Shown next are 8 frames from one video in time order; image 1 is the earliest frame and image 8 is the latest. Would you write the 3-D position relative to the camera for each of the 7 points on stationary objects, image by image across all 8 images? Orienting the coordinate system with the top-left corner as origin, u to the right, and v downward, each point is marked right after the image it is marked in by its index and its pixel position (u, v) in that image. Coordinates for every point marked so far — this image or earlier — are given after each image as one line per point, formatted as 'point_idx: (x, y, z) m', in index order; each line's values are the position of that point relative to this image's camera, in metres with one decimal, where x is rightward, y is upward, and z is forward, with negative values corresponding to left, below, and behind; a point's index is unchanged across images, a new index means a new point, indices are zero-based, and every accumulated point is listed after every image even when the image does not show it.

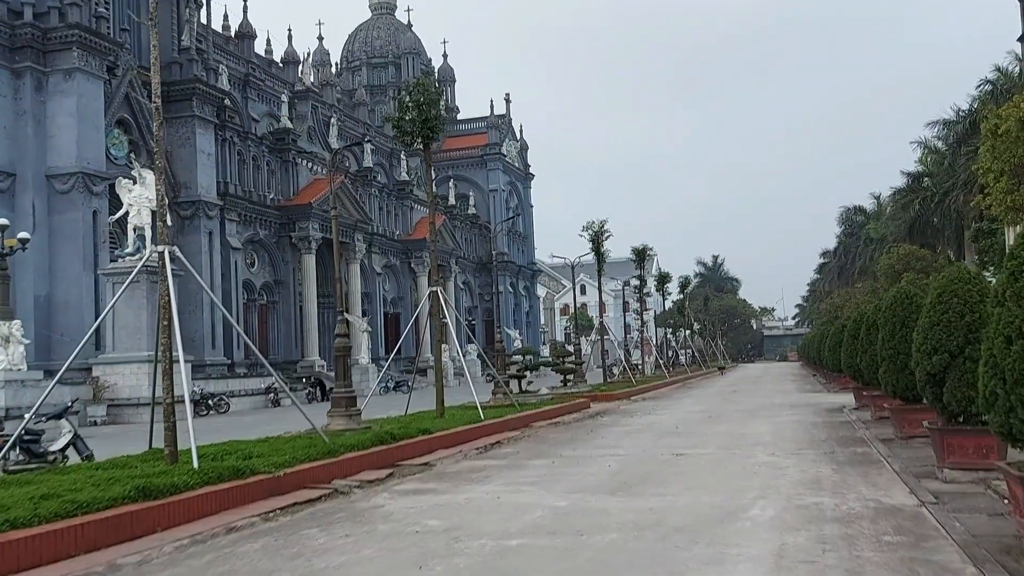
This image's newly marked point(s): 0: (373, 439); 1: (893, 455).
0: (-1.8, -1.9, +11.1) m
1: (+4.7, -2.0, +10.6) m
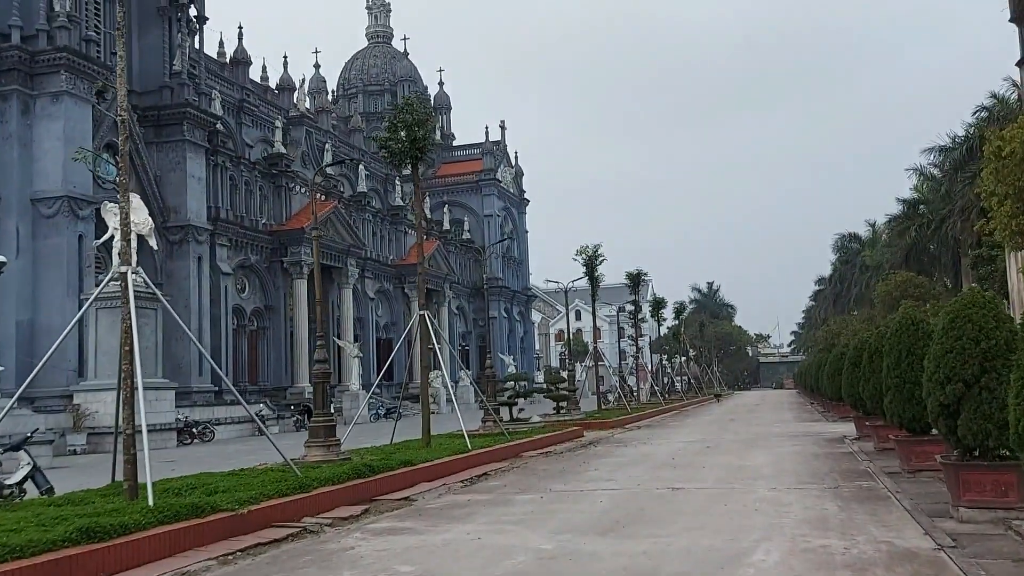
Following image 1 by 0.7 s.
0: (-2.0, -2.2, +10.5) m
1: (+4.5, -2.3, +10.0) m
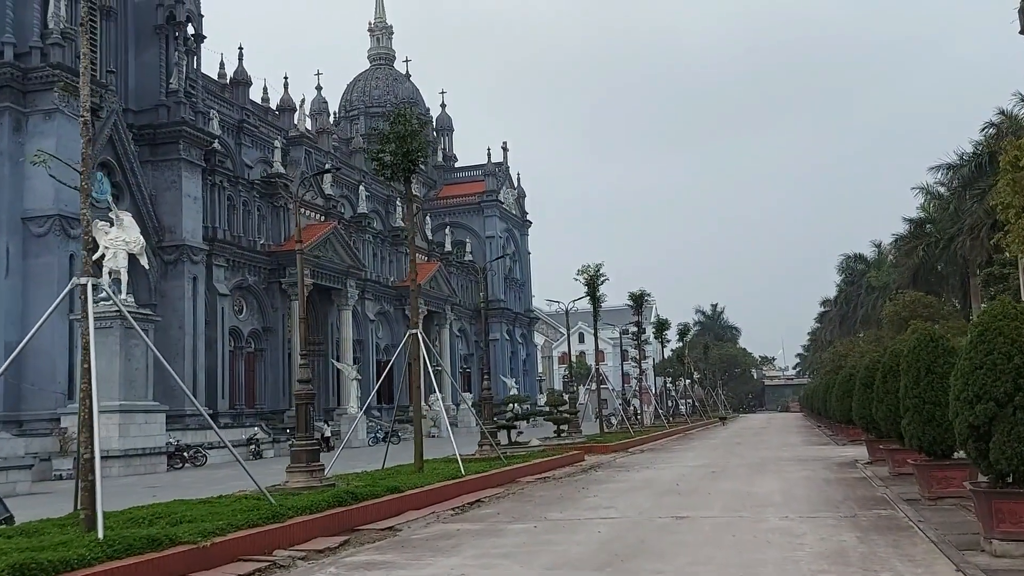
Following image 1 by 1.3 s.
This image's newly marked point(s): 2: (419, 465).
0: (-2.1, -2.4, +9.8) m
1: (+4.4, -2.5, +9.3) m
2: (-1.6, -3.0, +14.7) m
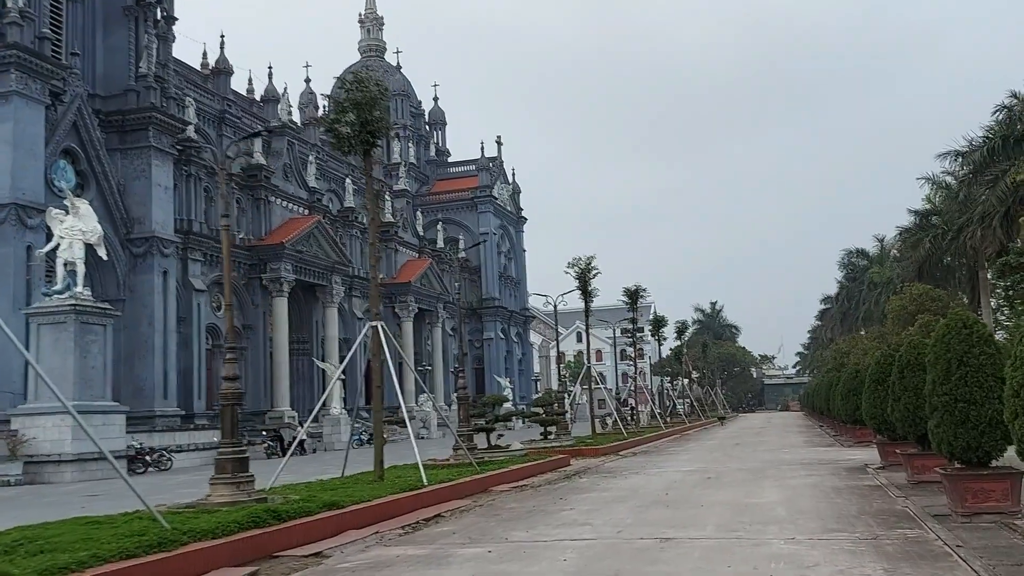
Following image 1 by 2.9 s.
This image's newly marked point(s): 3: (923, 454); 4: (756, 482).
0: (-2.5, -2.2, +8.1) m
1: (+4.0, -2.2, +7.7) m
2: (-2.0, -2.8, +13.1) m
3: (+6.3, -2.5, +13.2) m
4: (+4.0, -3.2, +14.3) m
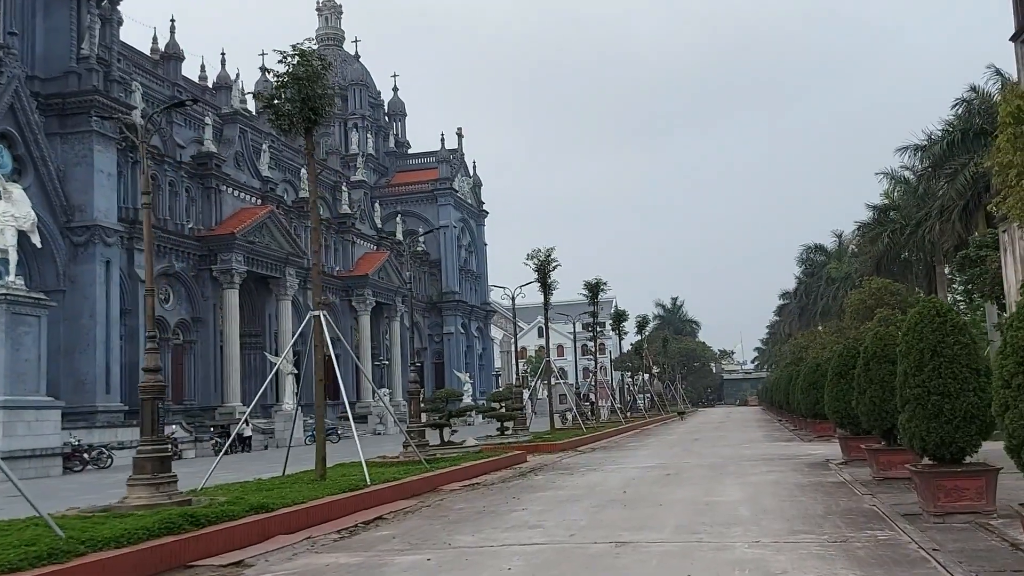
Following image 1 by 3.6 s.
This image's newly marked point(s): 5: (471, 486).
0: (-3.0, -2.0, +7.3) m
1: (+3.5, -2.1, +7.1) m
2: (-2.7, -2.6, +12.3) m
3: (+5.5, -2.4, +12.8) m
4: (+3.2, -3.0, +13.8) m
5: (-0.7, -3.1, +13.5) m
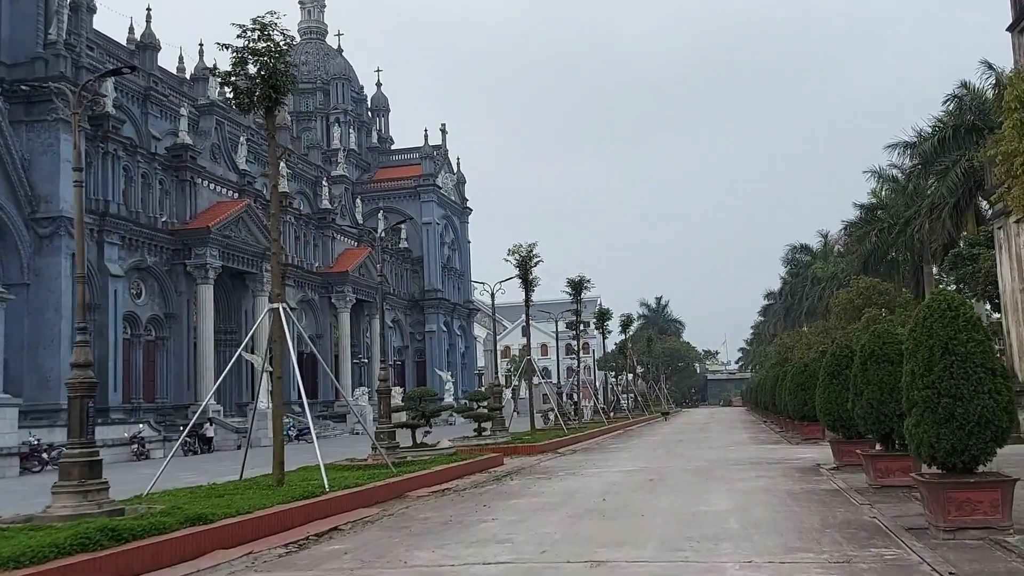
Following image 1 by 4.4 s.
0: (-3.3, -1.9, +6.4) m
1: (+3.2, -2.0, +6.4) m
2: (-3.1, -2.5, +11.4) m
3: (+5.2, -2.3, +12.1) m
4: (+2.8, -2.9, +13.0) m
5: (-1.0, -3.0, +12.6) m
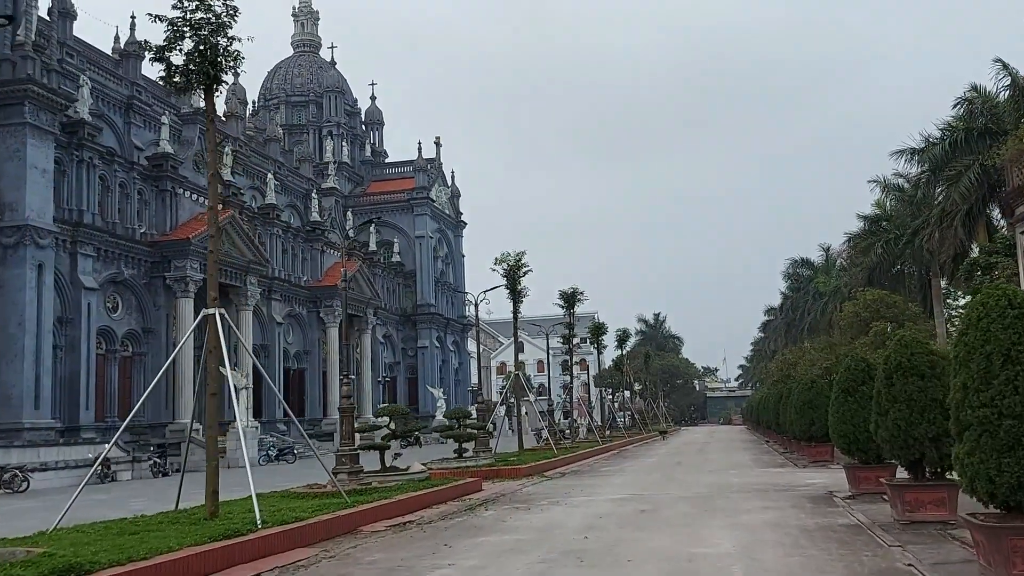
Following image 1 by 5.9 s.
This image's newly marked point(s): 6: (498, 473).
0: (-3.7, -1.8, +4.9) m
1: (+2.9, -2.0, +4.8) m
2: (-3.5, -2.5, +9.8) m
3: (+4.8, -2.3, +10.5) m
4: (+2.5, -3.0, +11.4) m
5: (-1.4, -3.0, +11.1) m
6: (-0.3, -4.0, +18.8) m
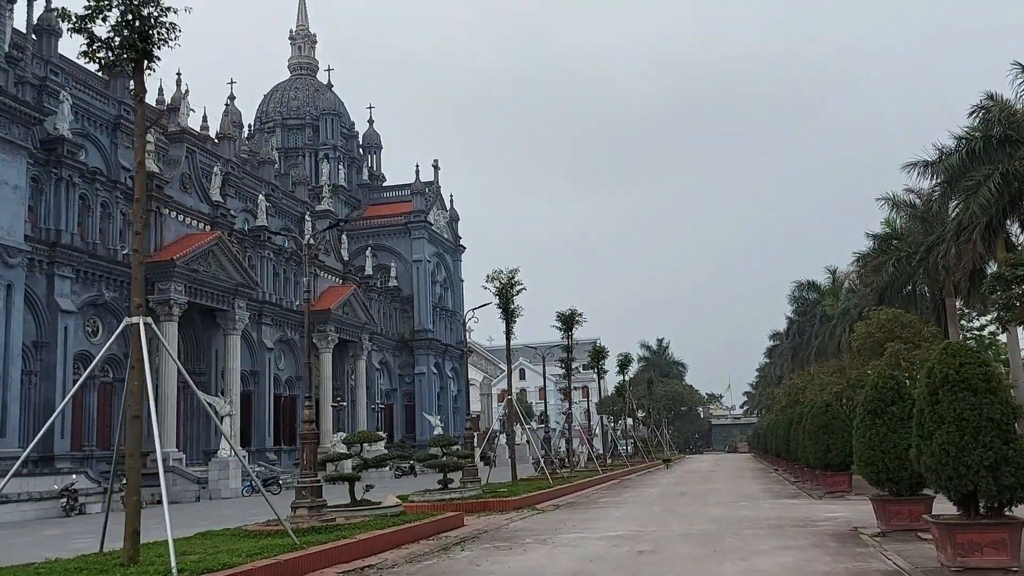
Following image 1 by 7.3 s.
0: (-3.9, -1.7, +3.4) m
1: (+2.6, -1.8, +3.3) m
2: (-3.7, -2.6, +8.3) m
3: (+4.6, -2.4, +8.9) m
4: (+2.2, -3.0, +9.8) m
5: (-1.7, -3.1, +9.5) m
6: (-0.5, -4.3, +17.2) m
